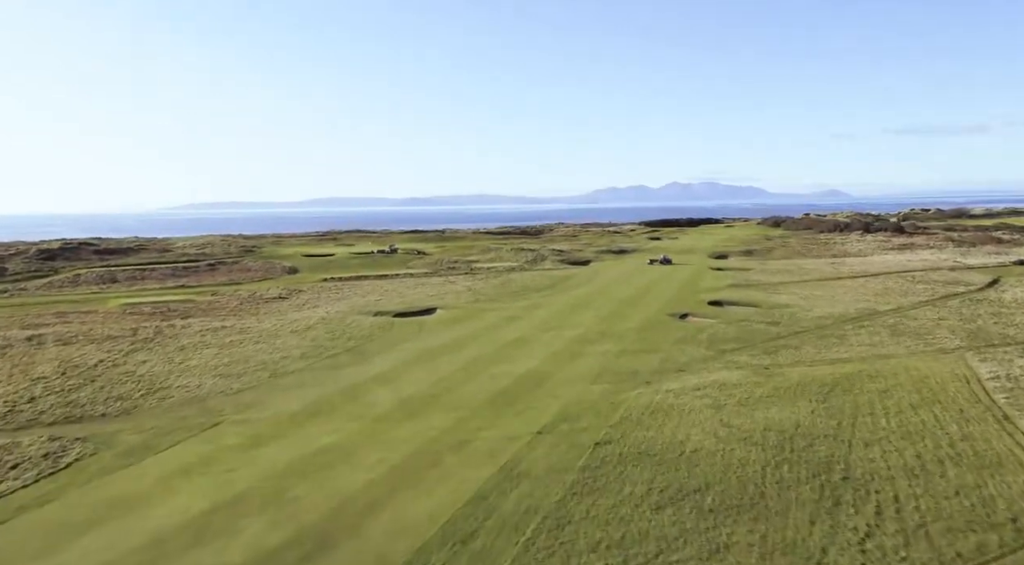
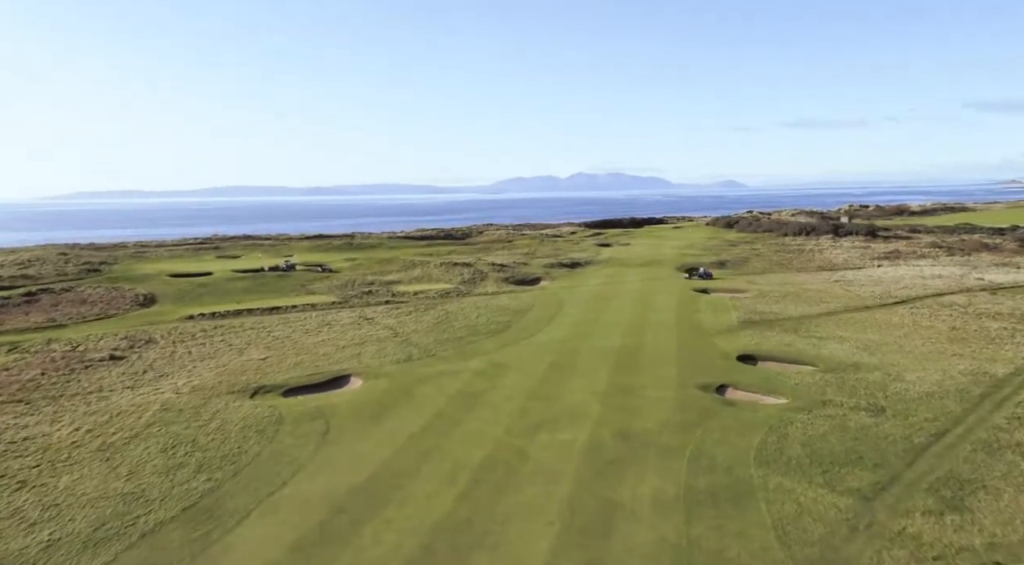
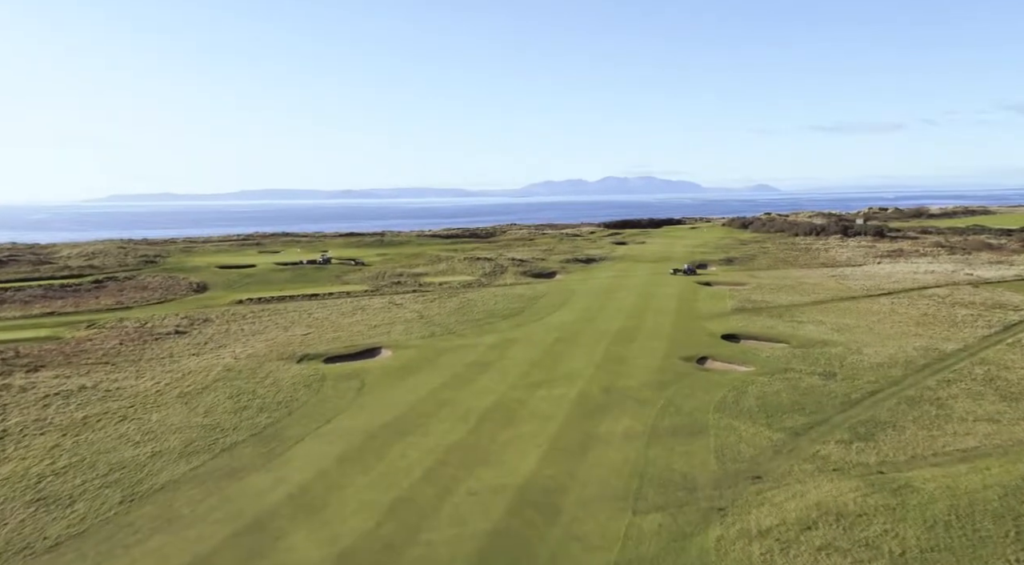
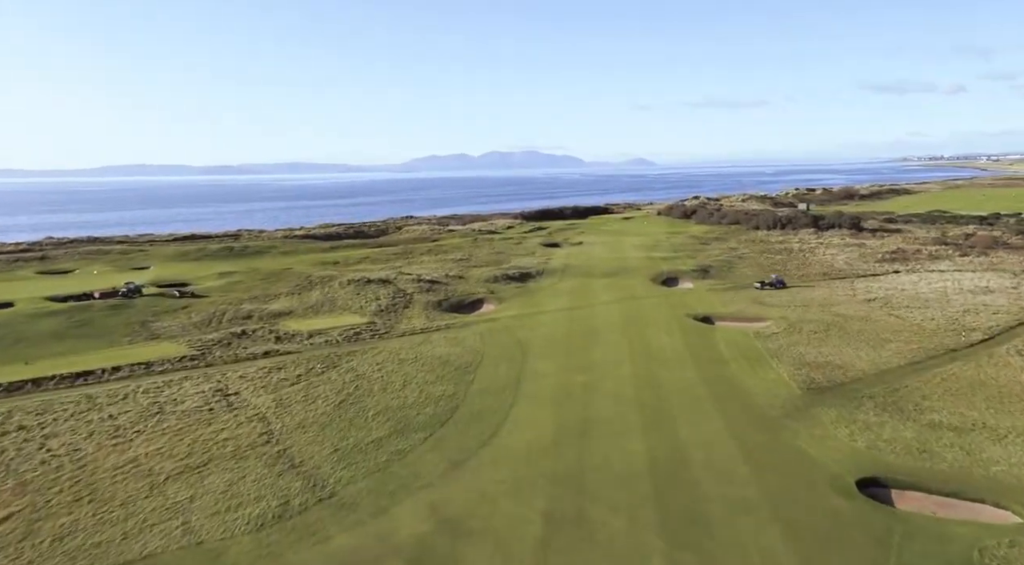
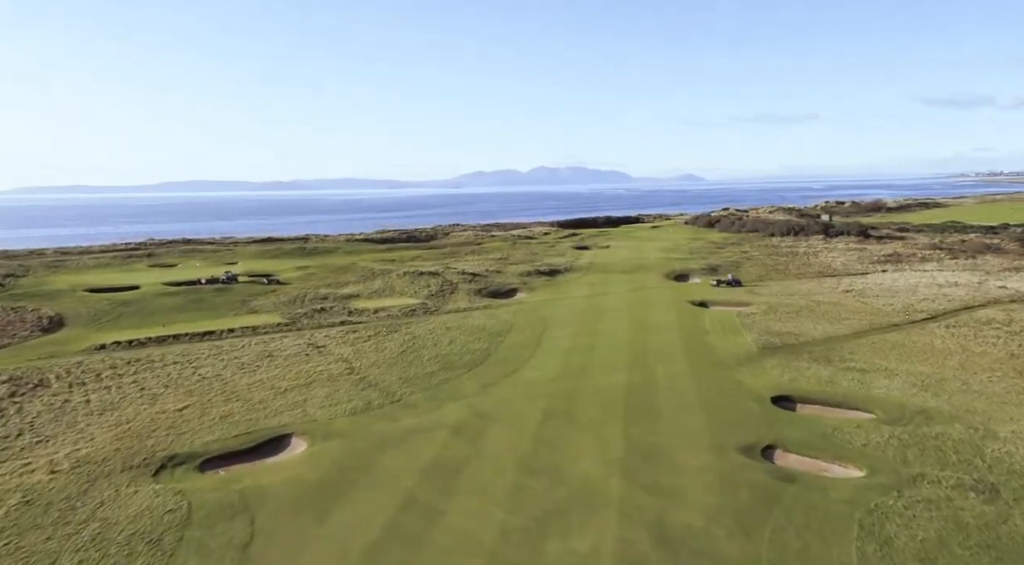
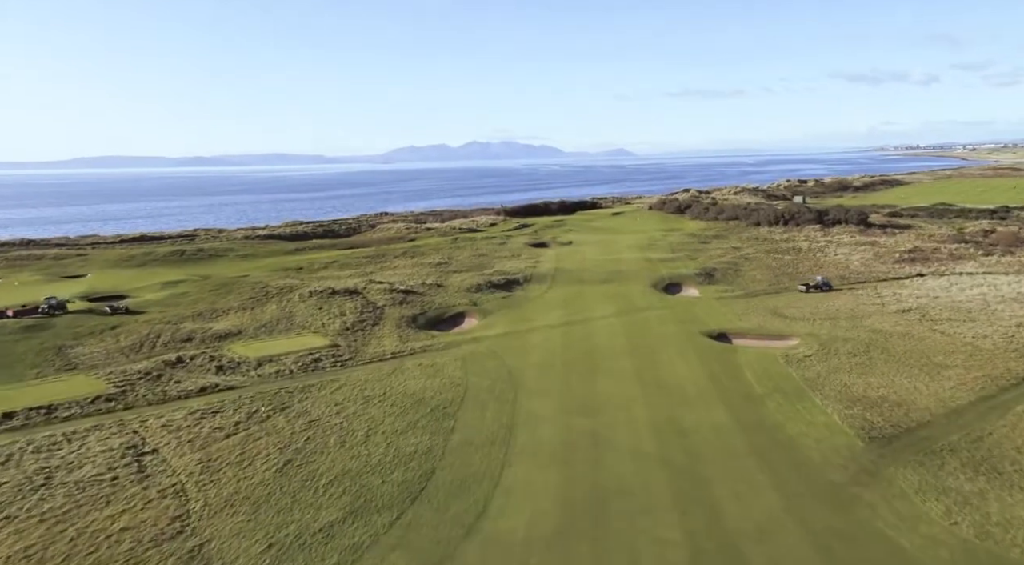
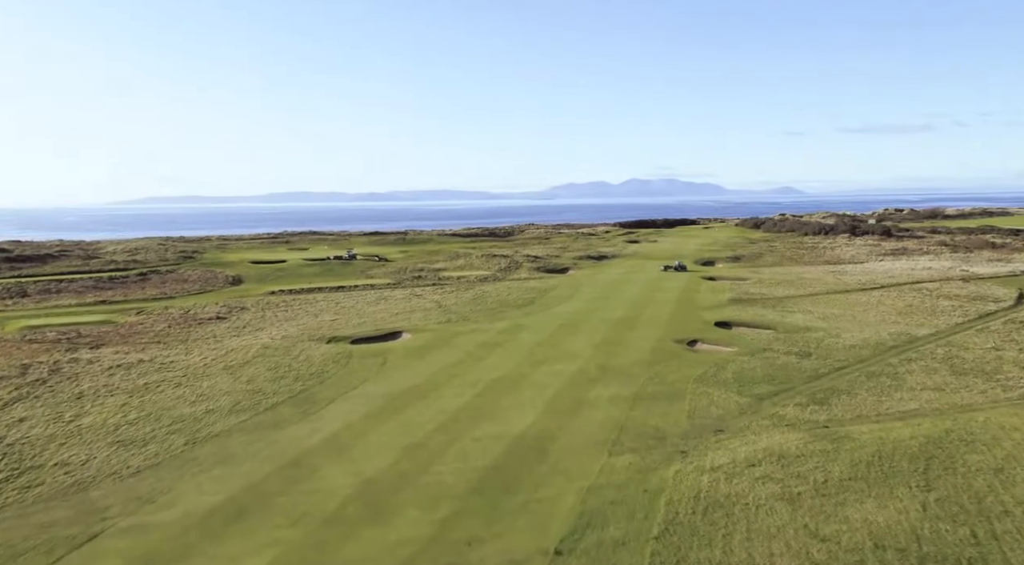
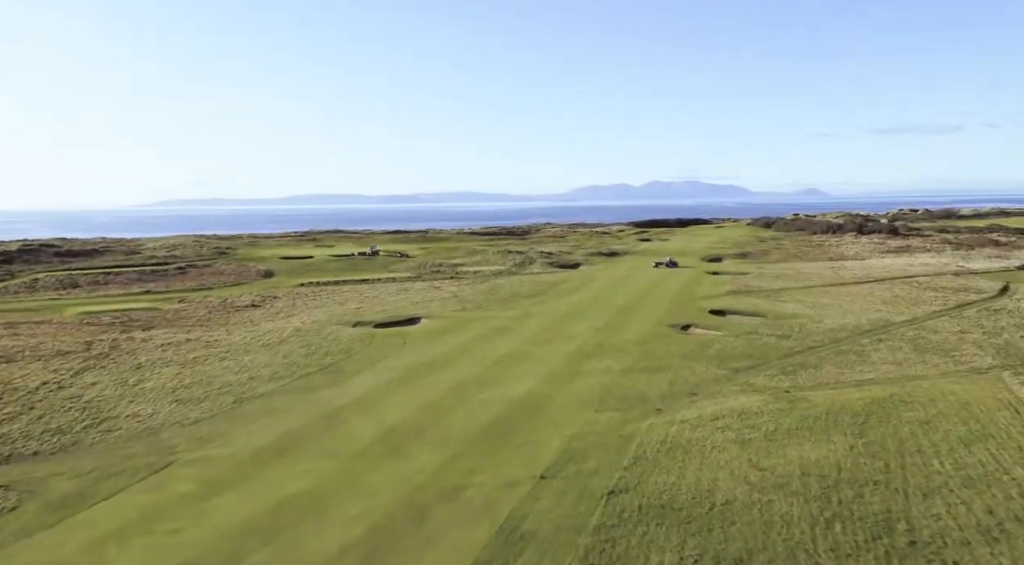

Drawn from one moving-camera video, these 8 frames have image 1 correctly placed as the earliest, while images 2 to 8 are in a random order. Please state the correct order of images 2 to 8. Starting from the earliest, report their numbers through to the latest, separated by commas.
8, 7, 3, 2, 5, 4, 6
